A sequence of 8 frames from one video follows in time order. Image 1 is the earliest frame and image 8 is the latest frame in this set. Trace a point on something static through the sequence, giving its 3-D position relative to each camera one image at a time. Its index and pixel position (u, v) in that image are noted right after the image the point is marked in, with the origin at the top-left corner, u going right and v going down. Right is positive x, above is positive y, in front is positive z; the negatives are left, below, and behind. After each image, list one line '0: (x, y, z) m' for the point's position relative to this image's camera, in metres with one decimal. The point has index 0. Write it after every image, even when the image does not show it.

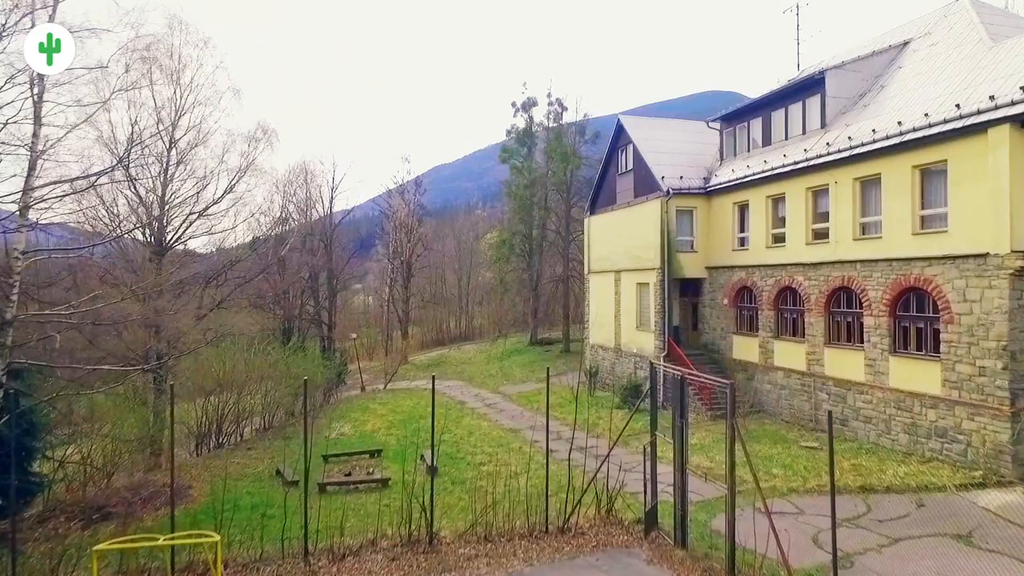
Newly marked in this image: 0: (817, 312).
0: (+4.3, -0.3, +13.9) m
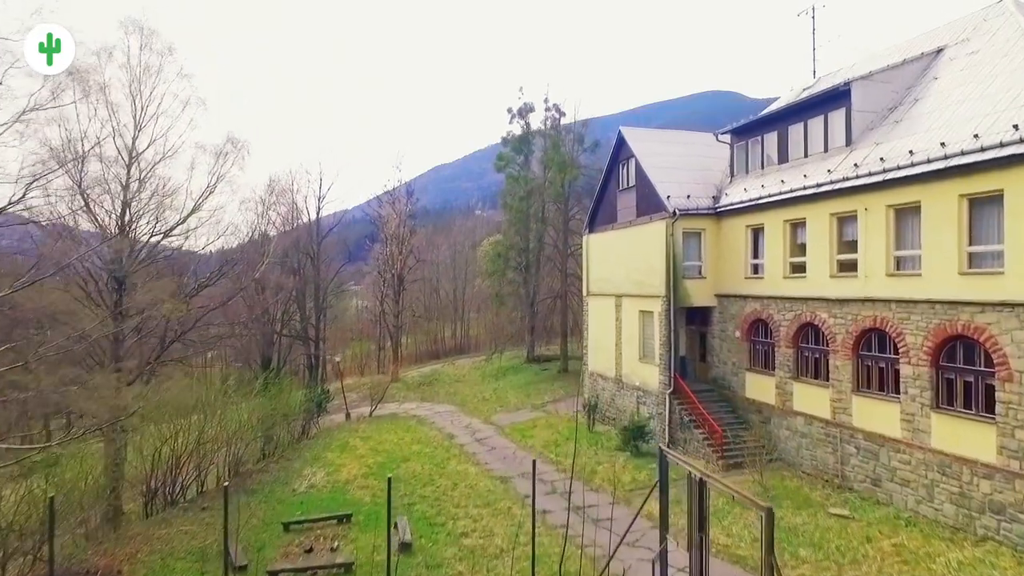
0: (+4.1, -0.8, +12.3) m
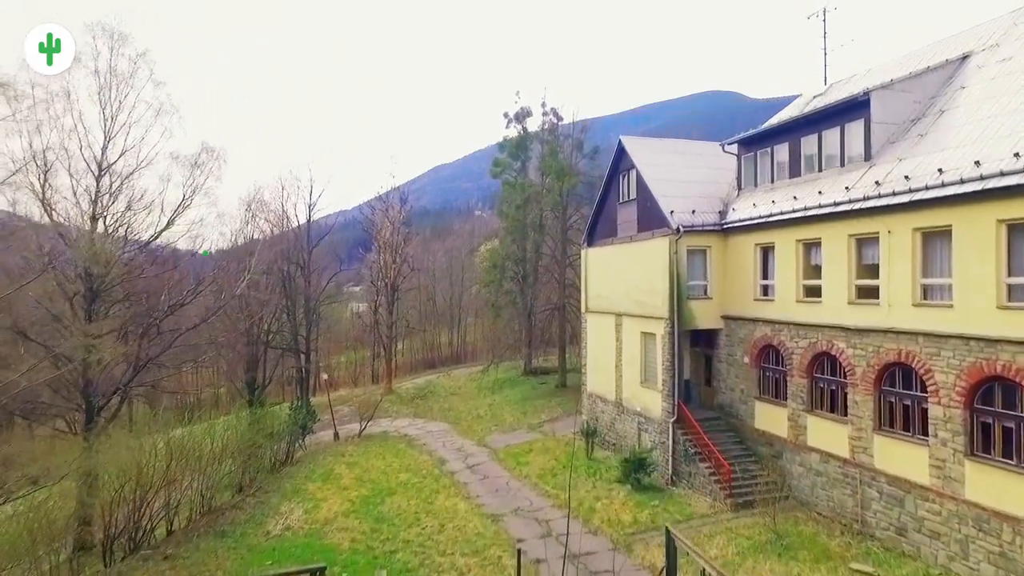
0: (+4.0, -1.2, +11.3) m
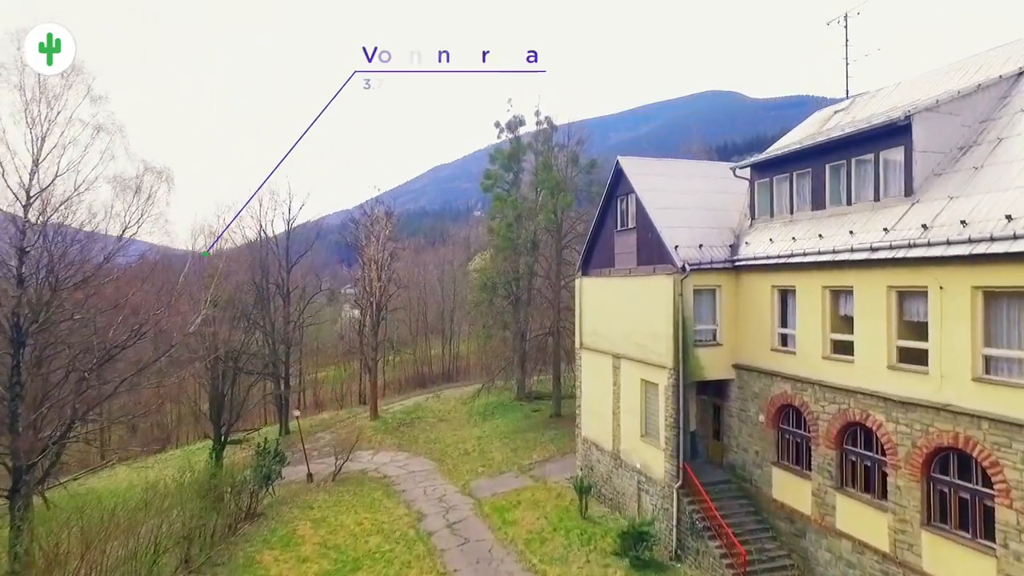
0: (+3.8, -1.8, +9.4) m
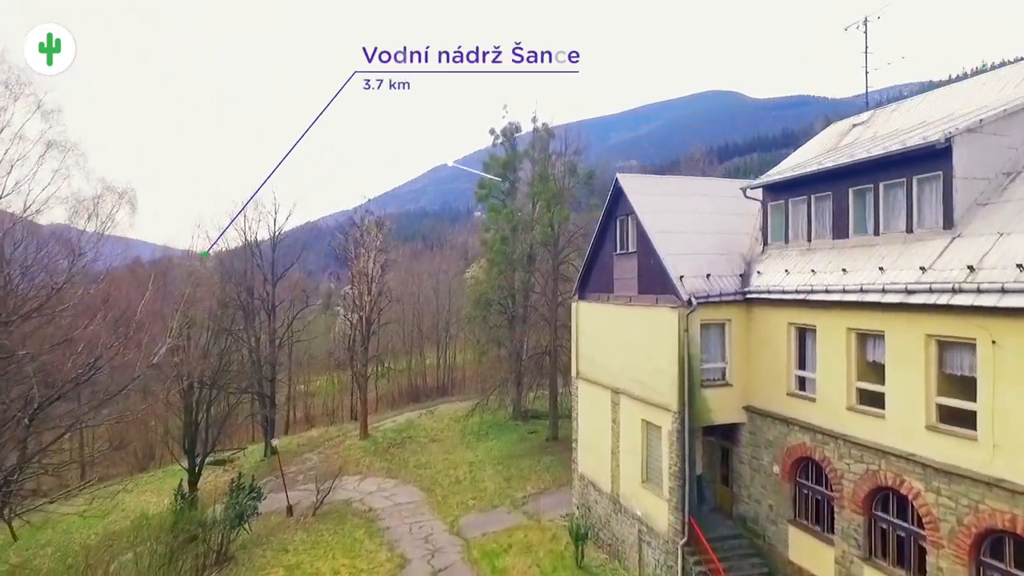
0: (+3.6, -2.2, +8.1) m
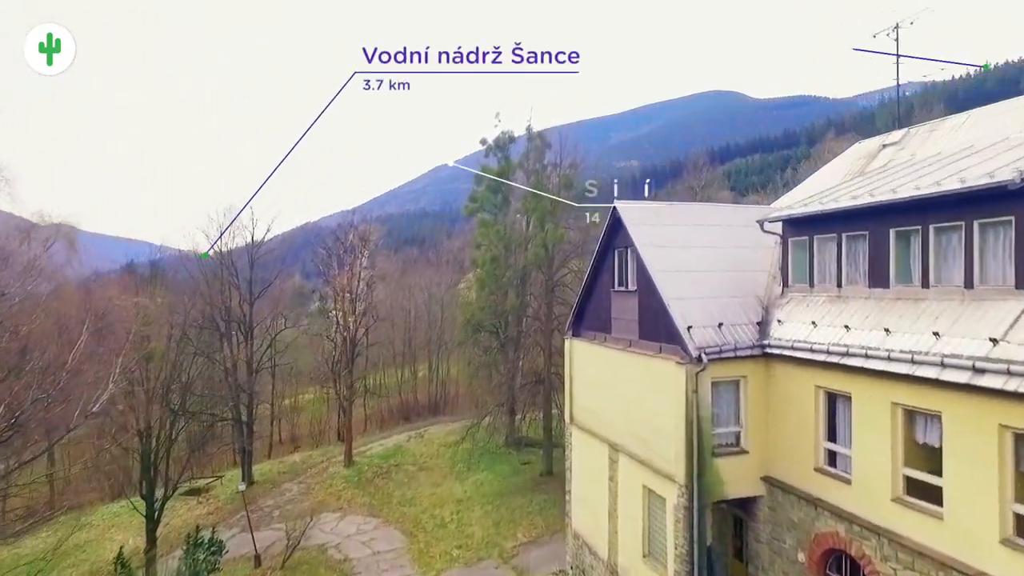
0: (+3.4, -2.7, +6.4) m
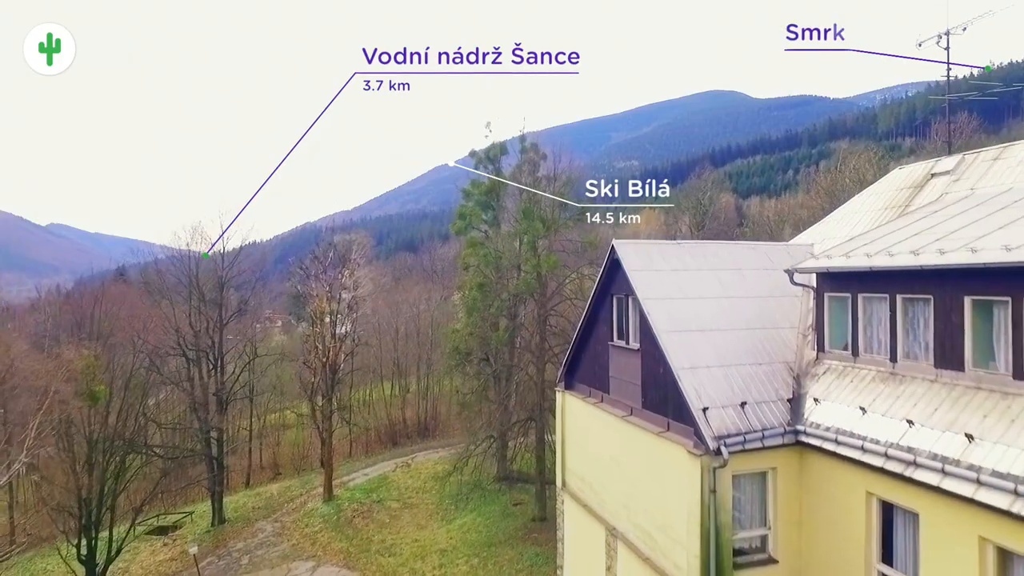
0: (+3.2, -3.3, +4.3) m
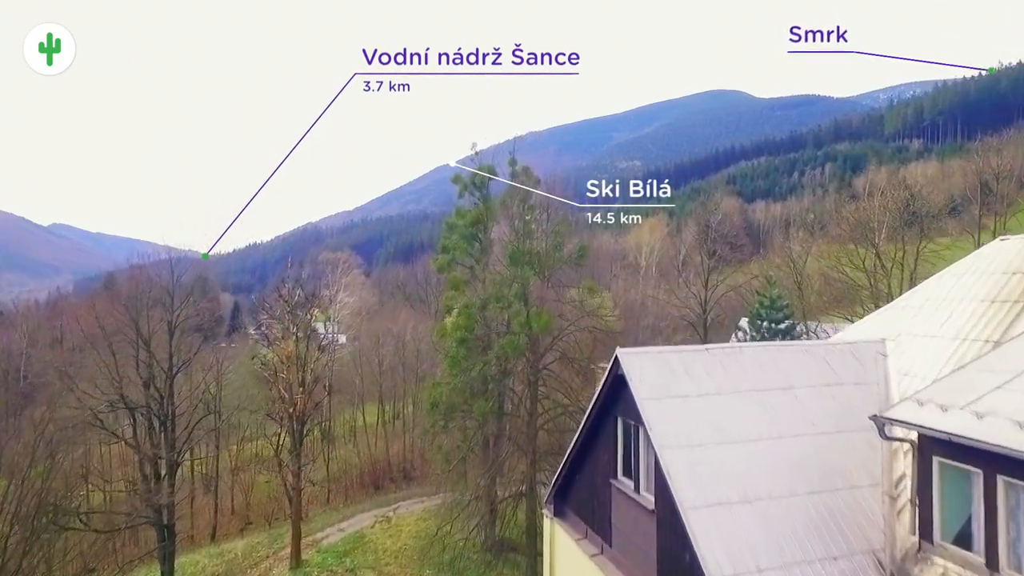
0: (+2.9, -4.3, +1.3) m
